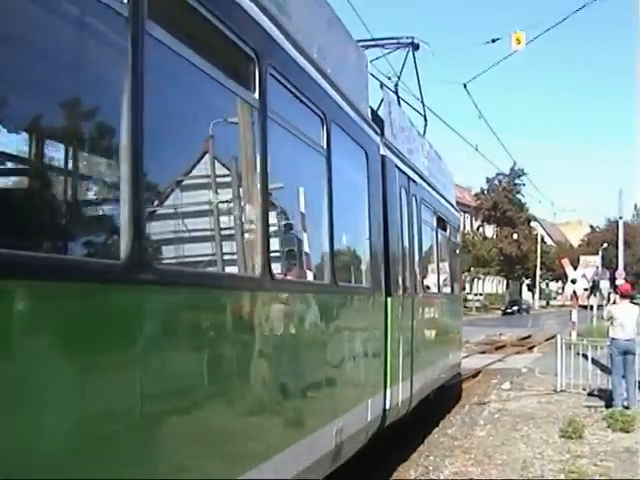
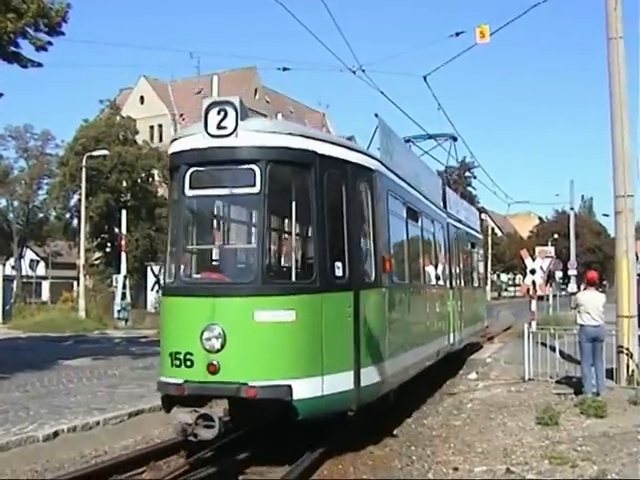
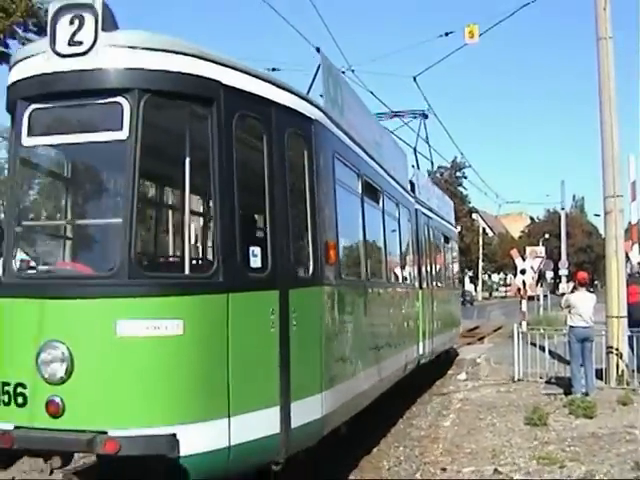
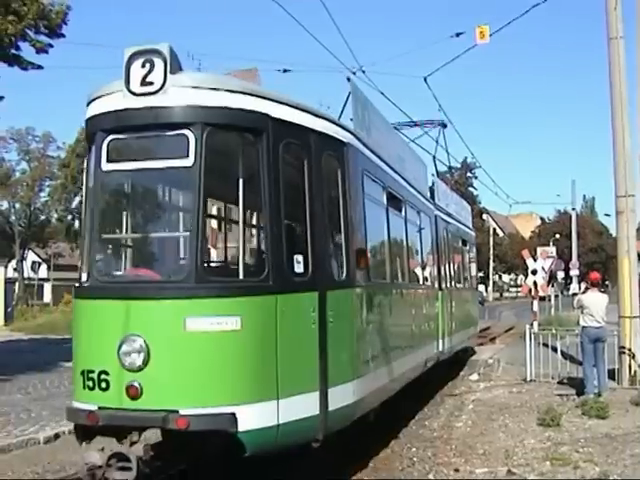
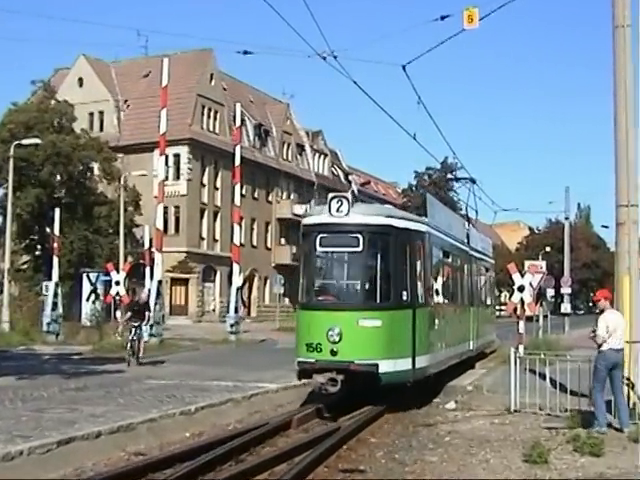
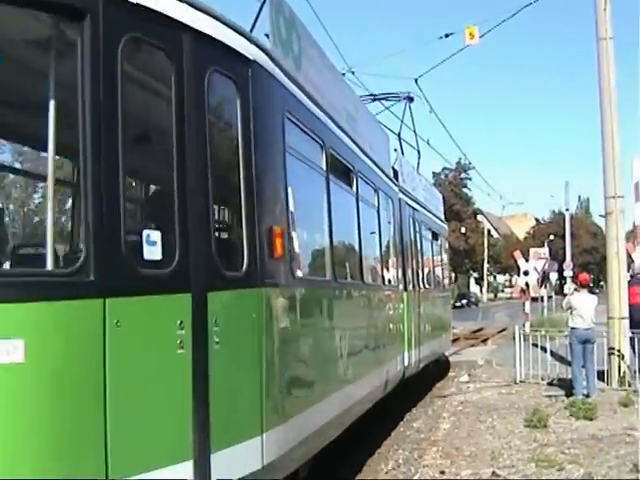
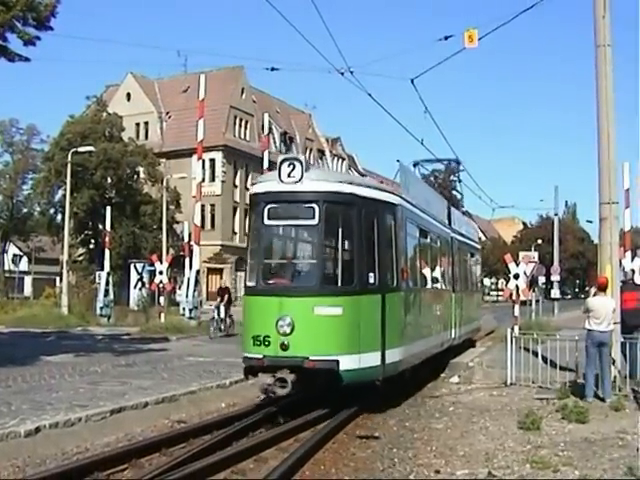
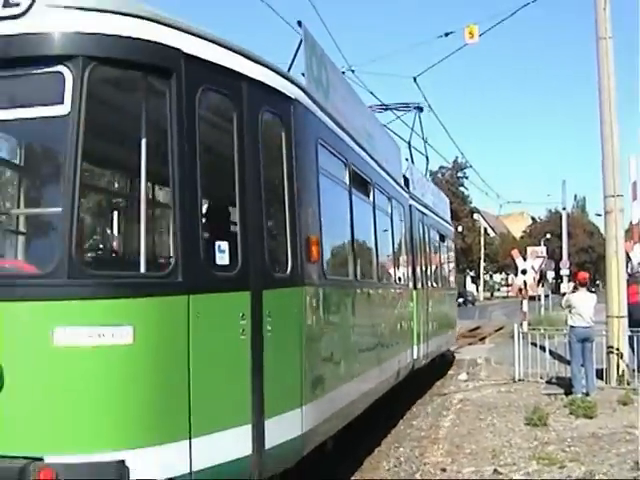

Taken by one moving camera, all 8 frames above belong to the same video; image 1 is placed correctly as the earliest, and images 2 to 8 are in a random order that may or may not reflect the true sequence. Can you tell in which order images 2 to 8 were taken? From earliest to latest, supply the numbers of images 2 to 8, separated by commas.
6, 8, 3, 4, 2, 7, 5
